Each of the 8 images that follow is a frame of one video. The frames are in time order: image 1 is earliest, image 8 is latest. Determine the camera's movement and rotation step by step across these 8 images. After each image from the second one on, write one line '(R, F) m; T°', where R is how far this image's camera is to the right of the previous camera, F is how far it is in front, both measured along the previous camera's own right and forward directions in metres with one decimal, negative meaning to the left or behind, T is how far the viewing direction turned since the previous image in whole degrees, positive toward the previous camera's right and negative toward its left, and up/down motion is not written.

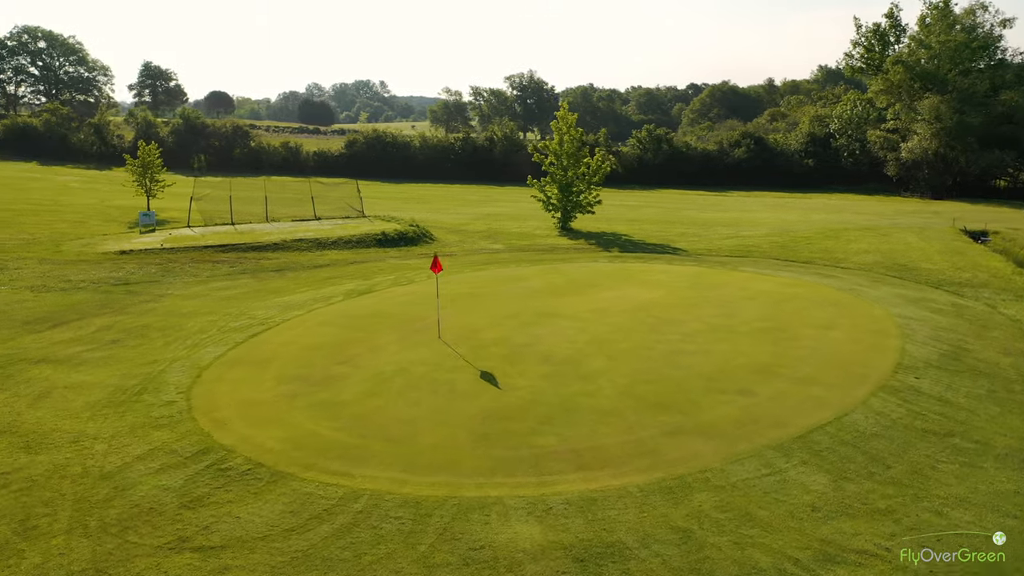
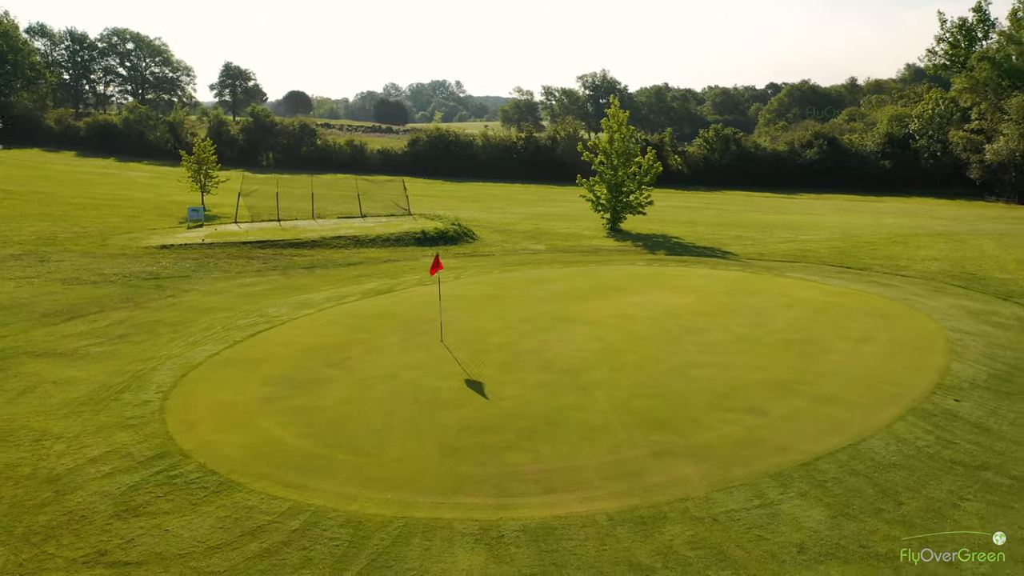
(+1.3, +0.9) m; -5°
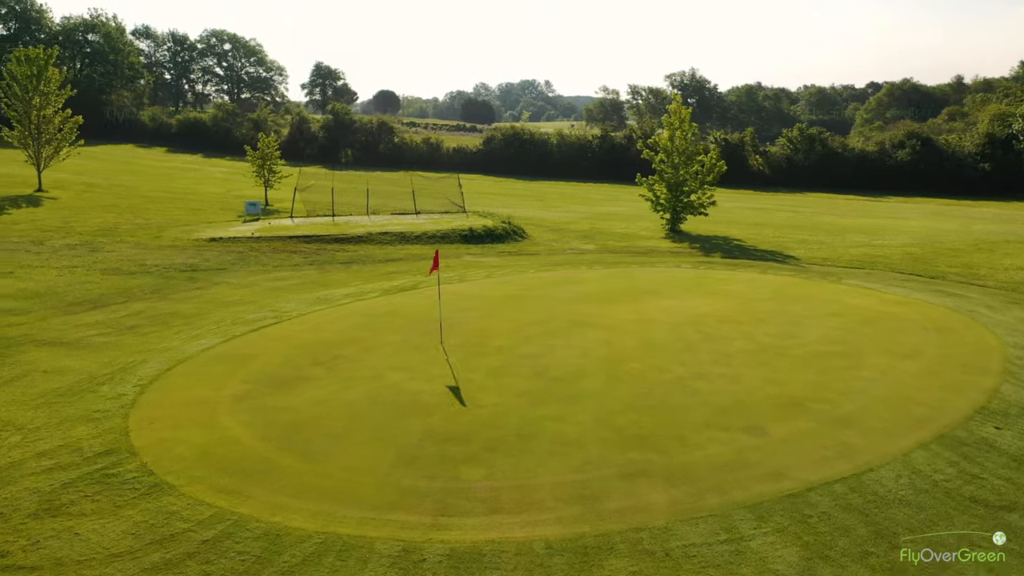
(+1.6, +1.0) m; -6°
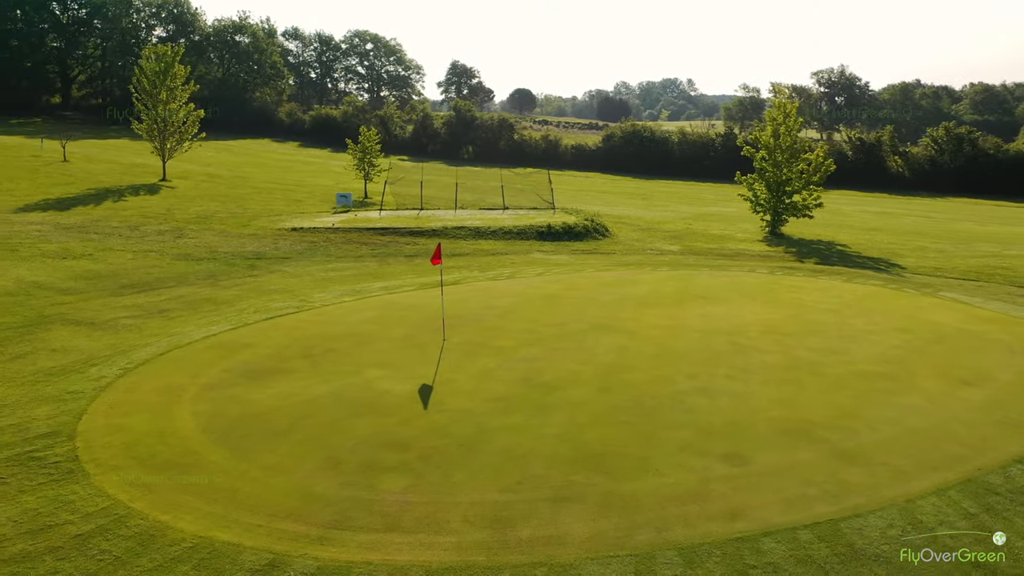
(+2.3, +1.2) m; -9°
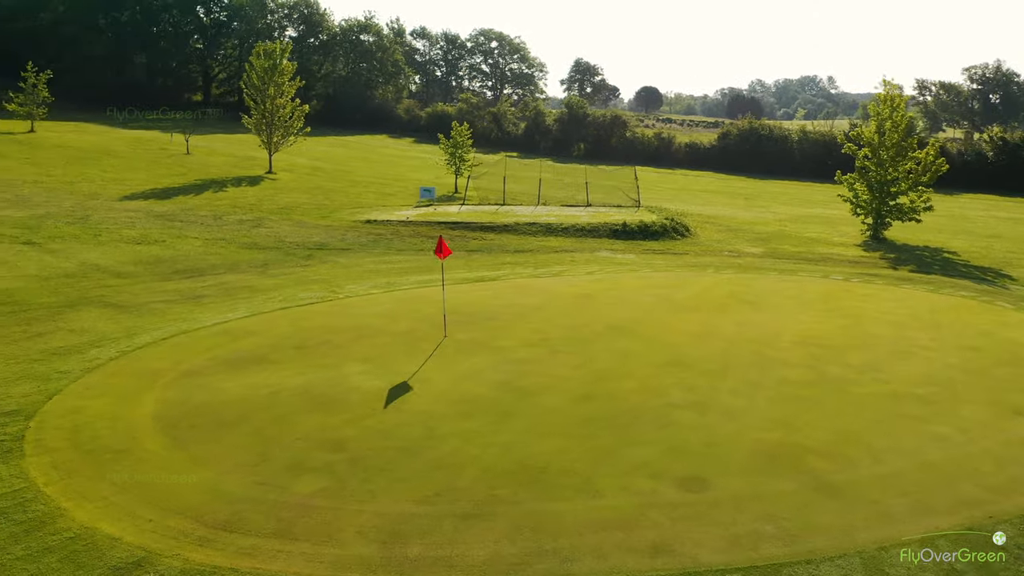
(+2.0, +0.9) m; -9°
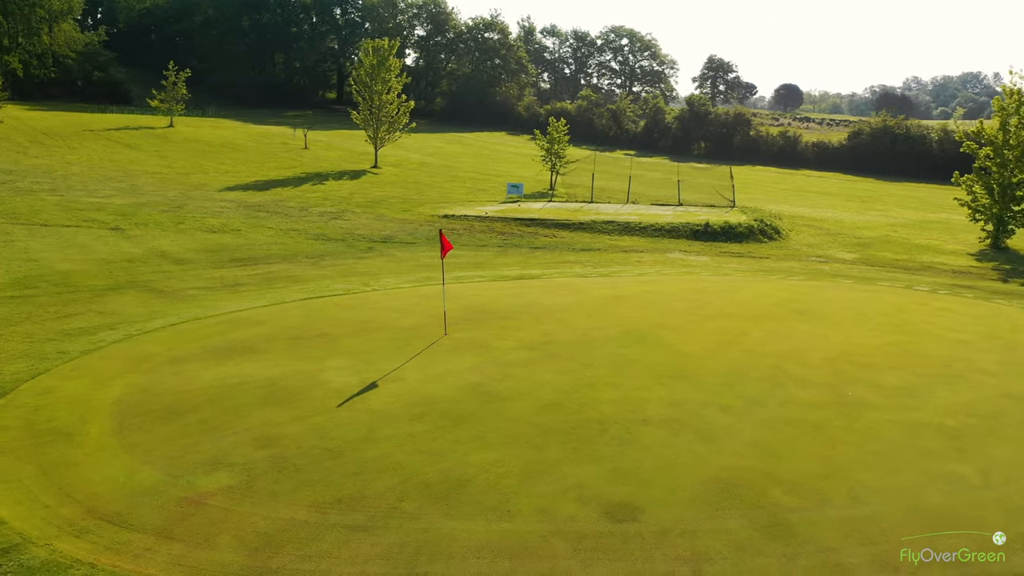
(+2.1, +0.9) m; -9°
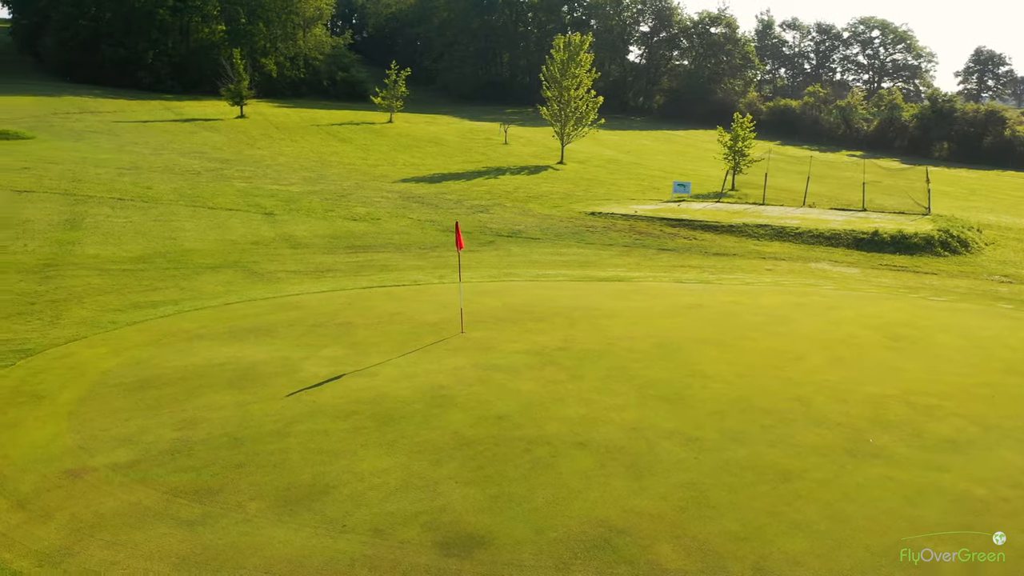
(+3.2, +1.3) m; -16°
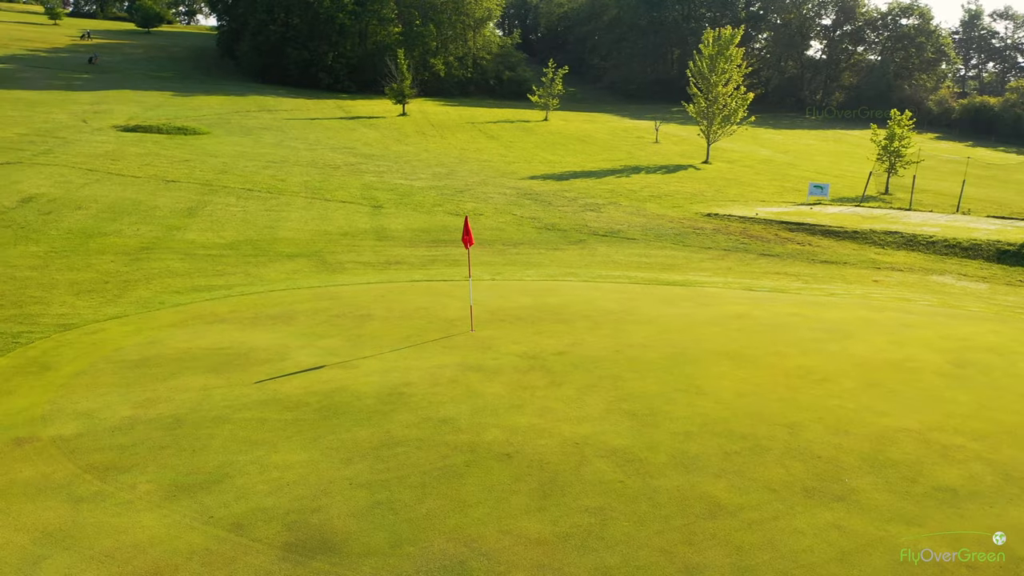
(+2.4, +0.8) m; -12°
